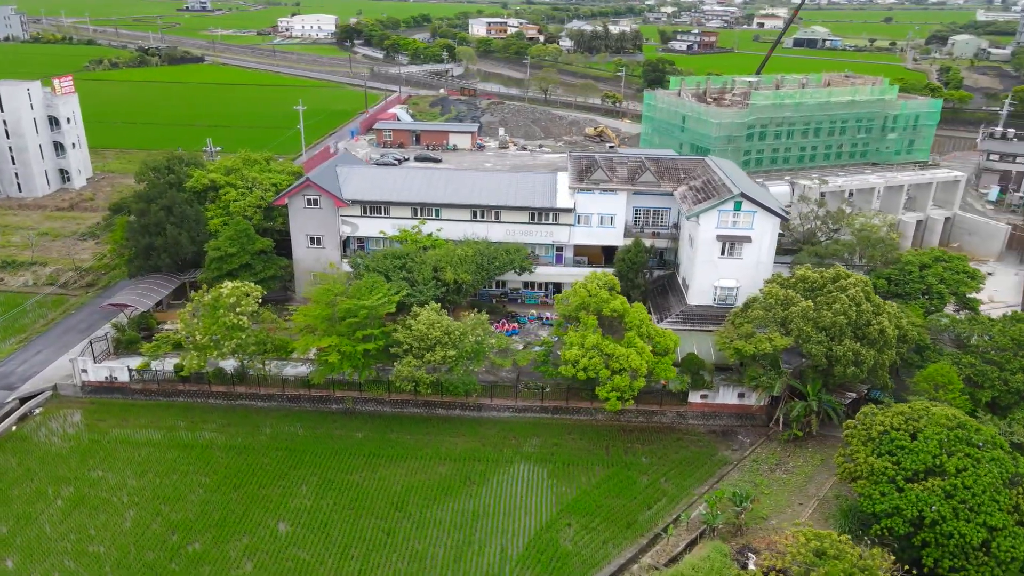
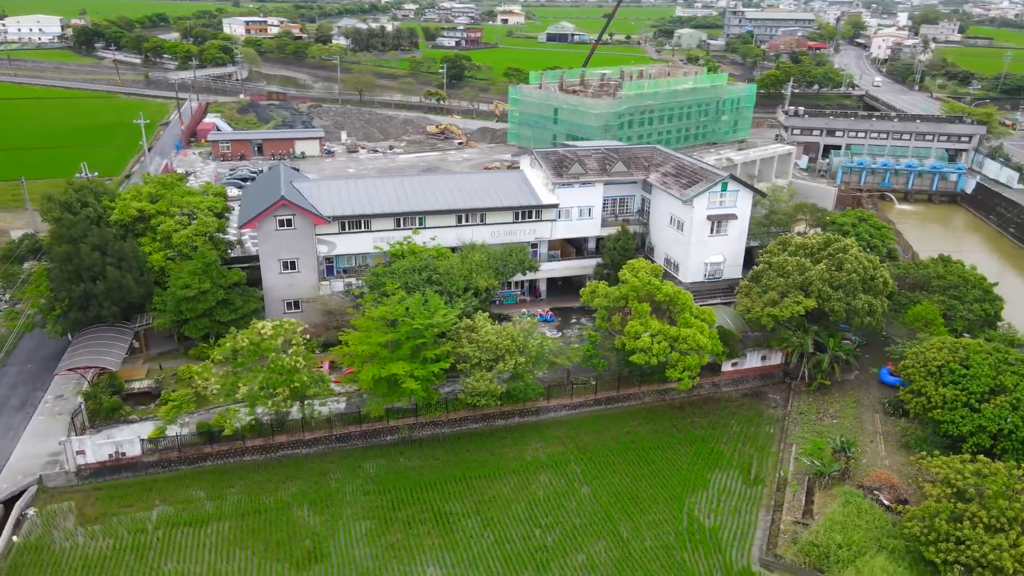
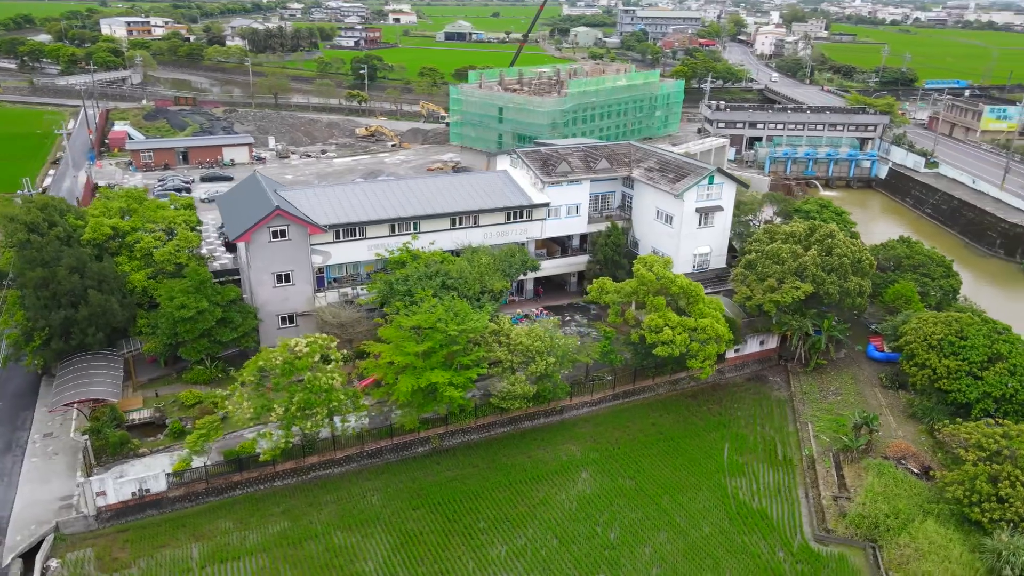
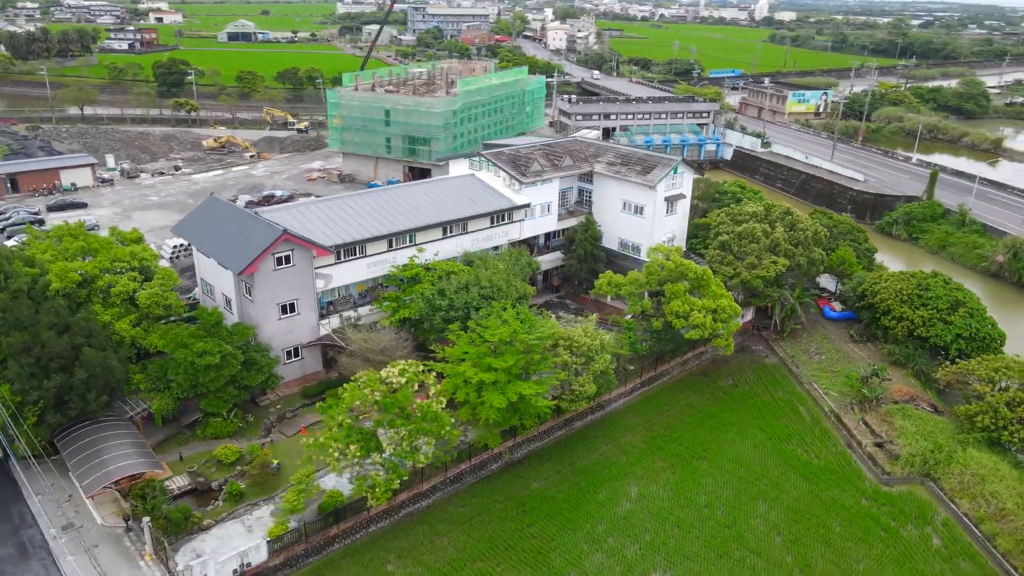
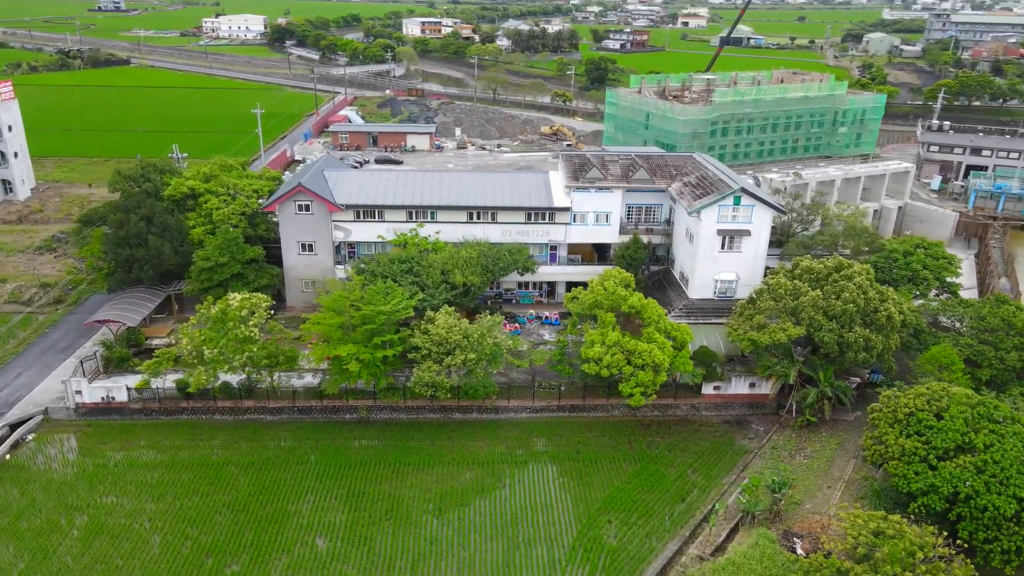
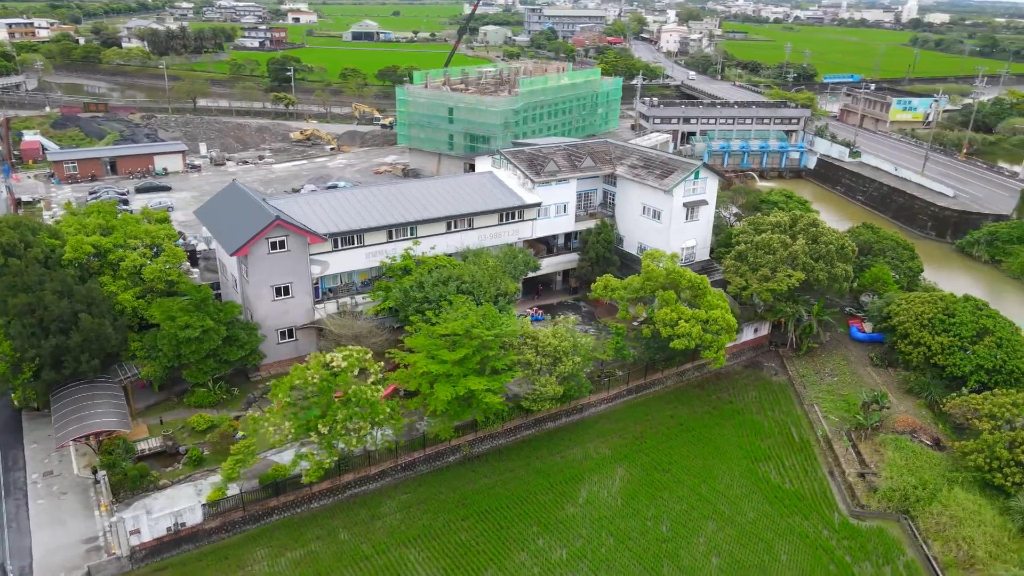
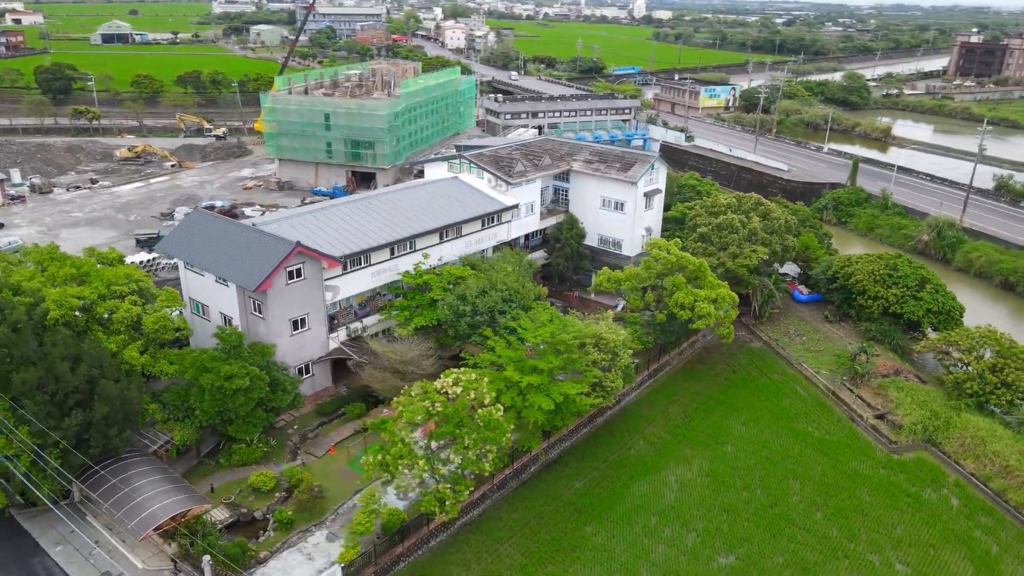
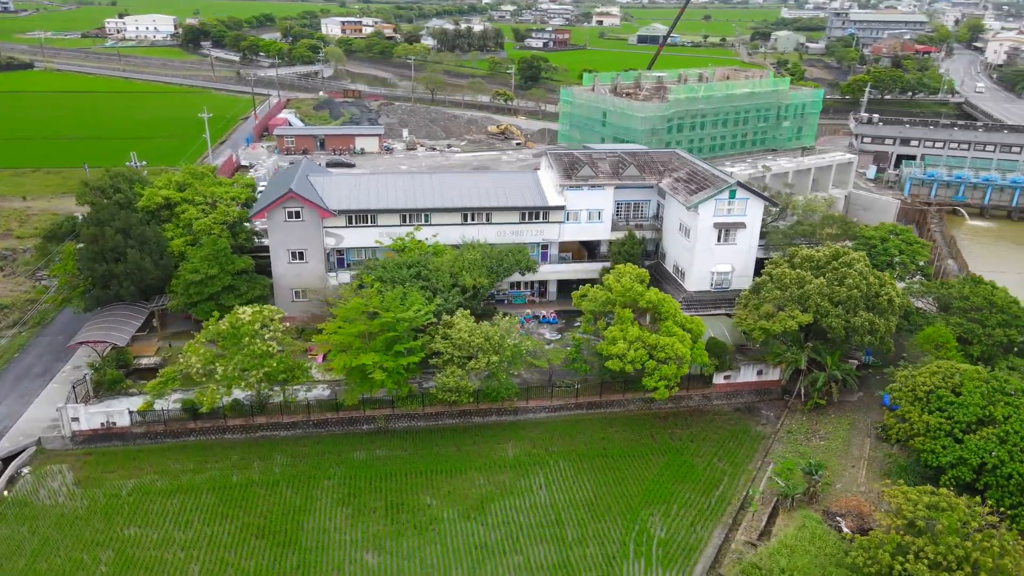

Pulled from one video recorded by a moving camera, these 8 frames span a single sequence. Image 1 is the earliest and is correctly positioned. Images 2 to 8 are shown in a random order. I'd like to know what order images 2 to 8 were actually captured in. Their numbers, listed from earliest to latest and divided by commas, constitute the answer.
5, 8, 2, 3, 6, 4, 7
